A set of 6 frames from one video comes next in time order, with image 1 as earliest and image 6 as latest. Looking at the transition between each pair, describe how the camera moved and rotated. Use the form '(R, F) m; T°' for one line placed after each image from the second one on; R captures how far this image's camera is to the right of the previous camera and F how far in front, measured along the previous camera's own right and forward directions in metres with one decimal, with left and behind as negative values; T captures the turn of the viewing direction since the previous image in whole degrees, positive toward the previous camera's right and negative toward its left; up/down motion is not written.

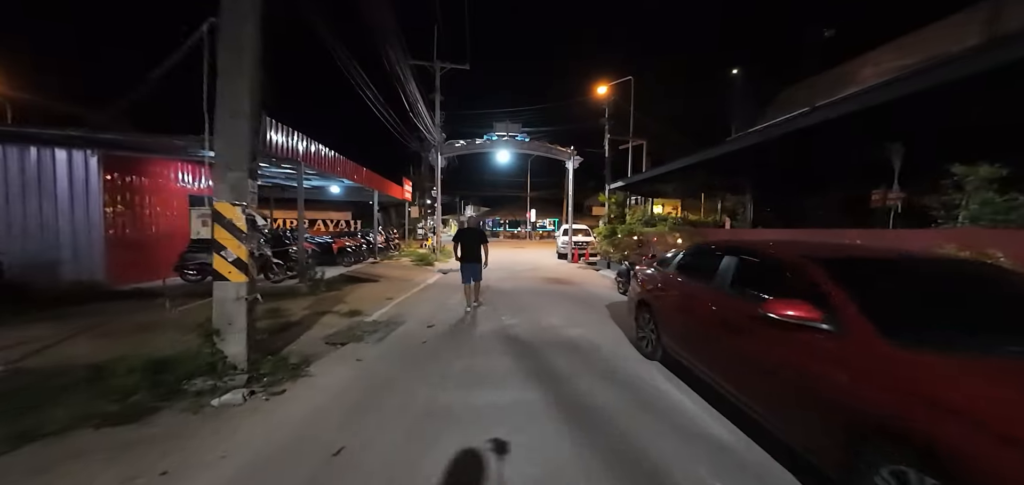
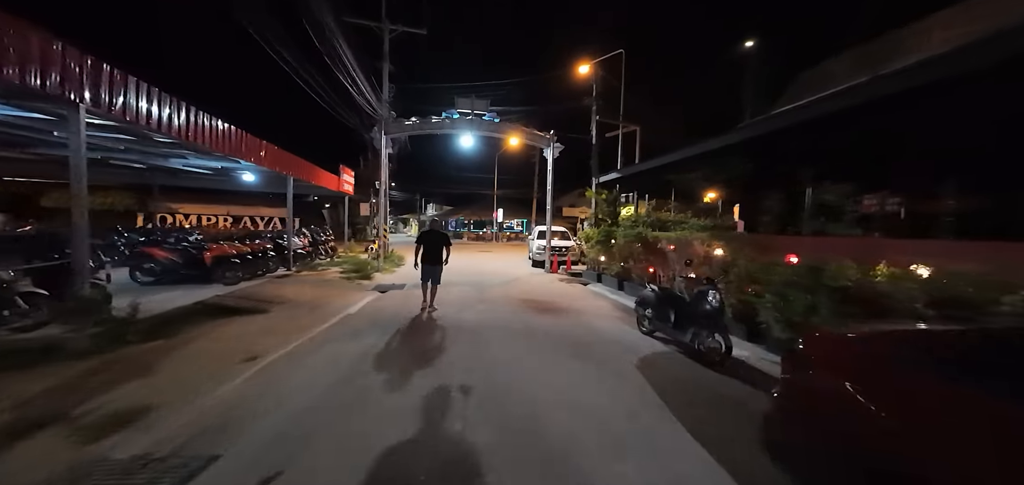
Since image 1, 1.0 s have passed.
(0.0, +3.9) m; +6°
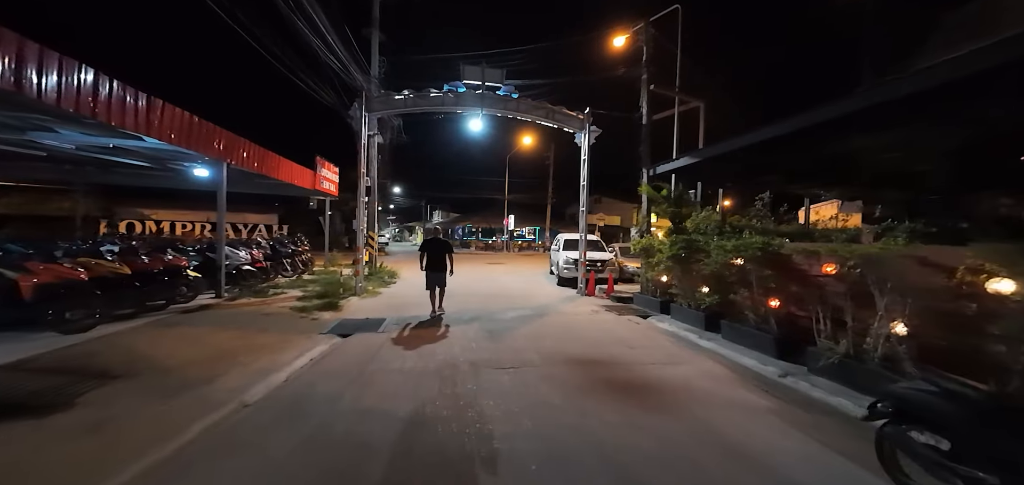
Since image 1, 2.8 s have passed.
(-0.6, +4.0) m; -1°
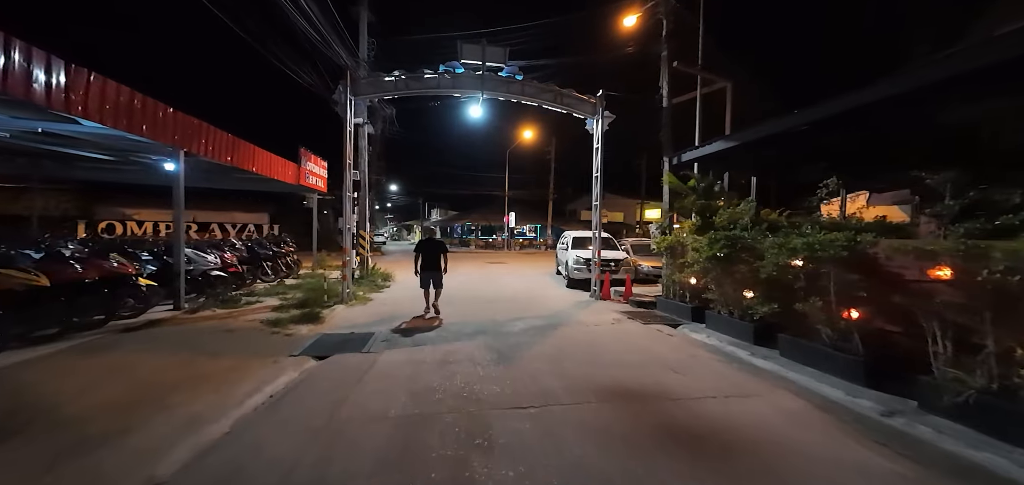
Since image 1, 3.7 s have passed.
(-0.2, +1.3) m; 0°
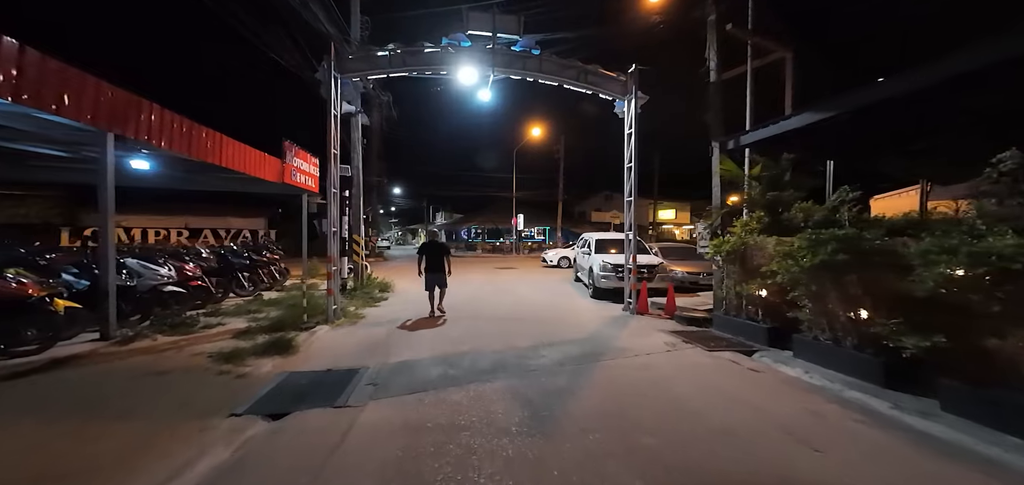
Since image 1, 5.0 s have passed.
(-0.4, +1.8) m; -1°
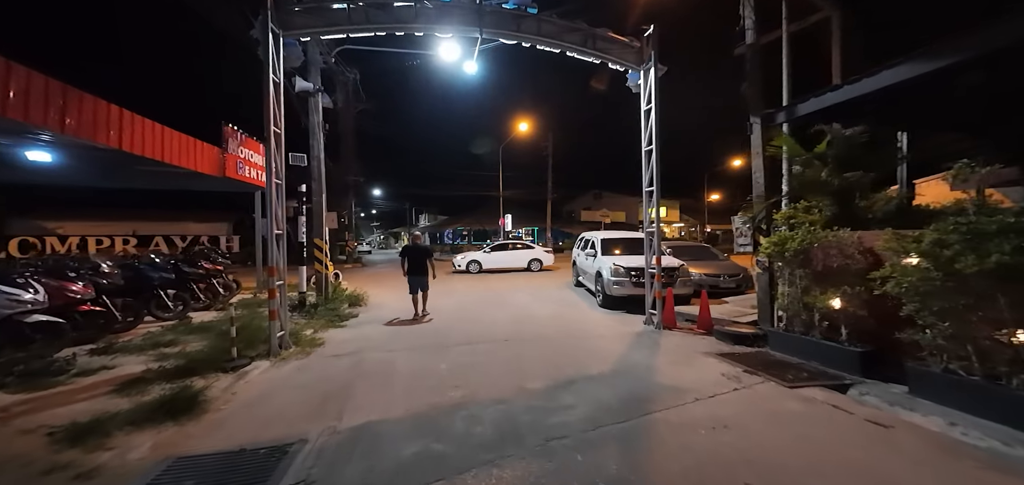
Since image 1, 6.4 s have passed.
(-0.3, +1.8) m; +2°
